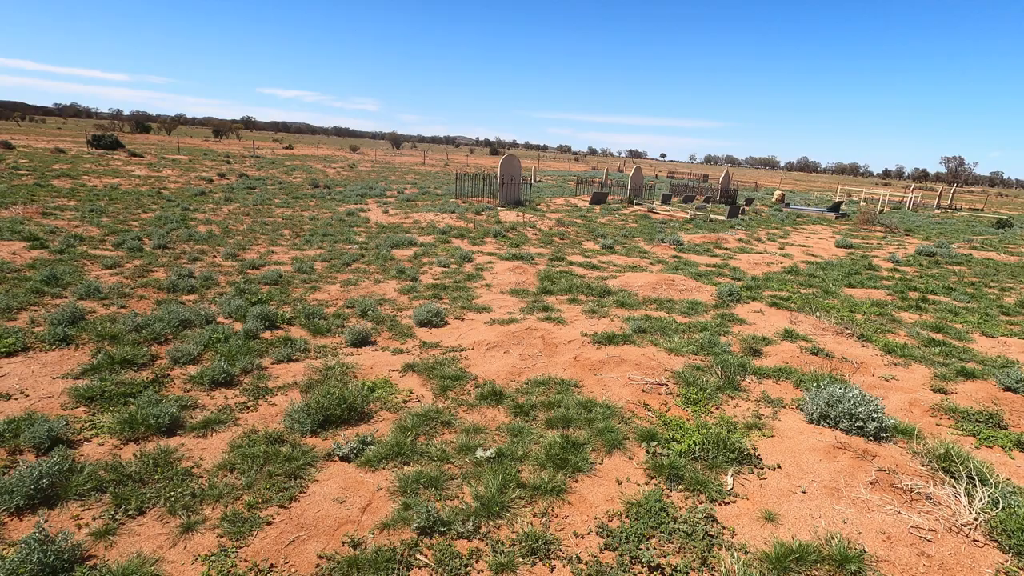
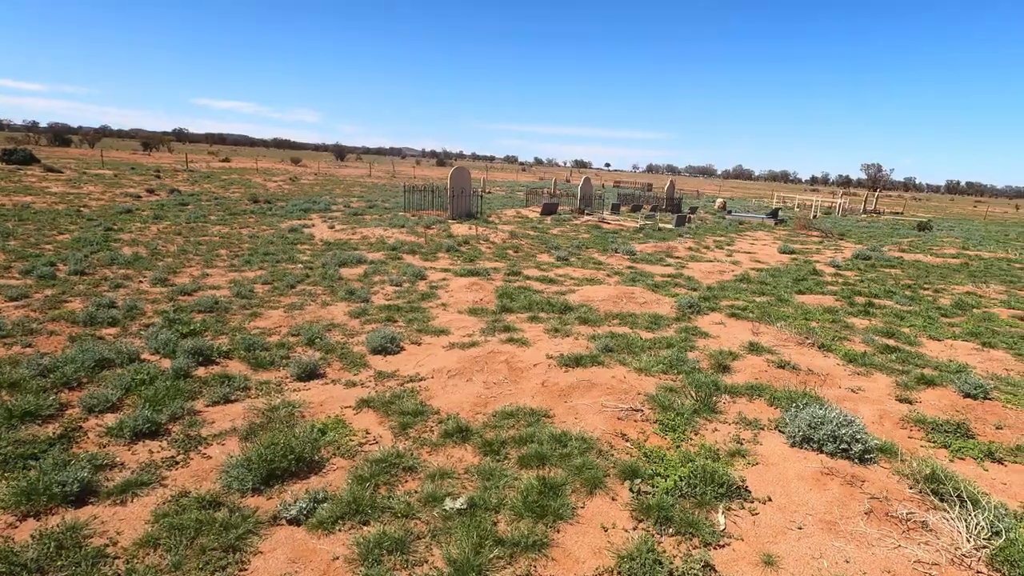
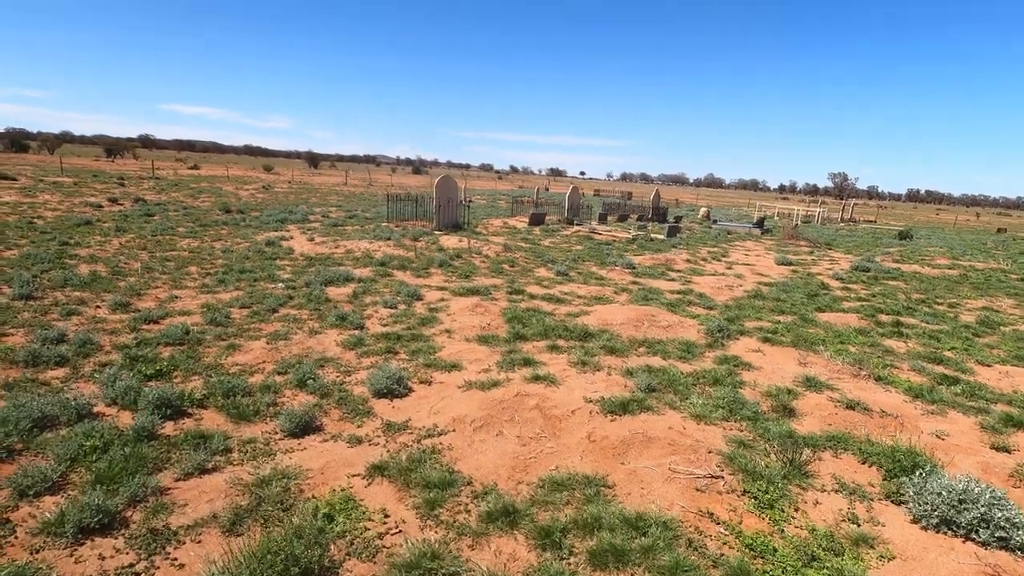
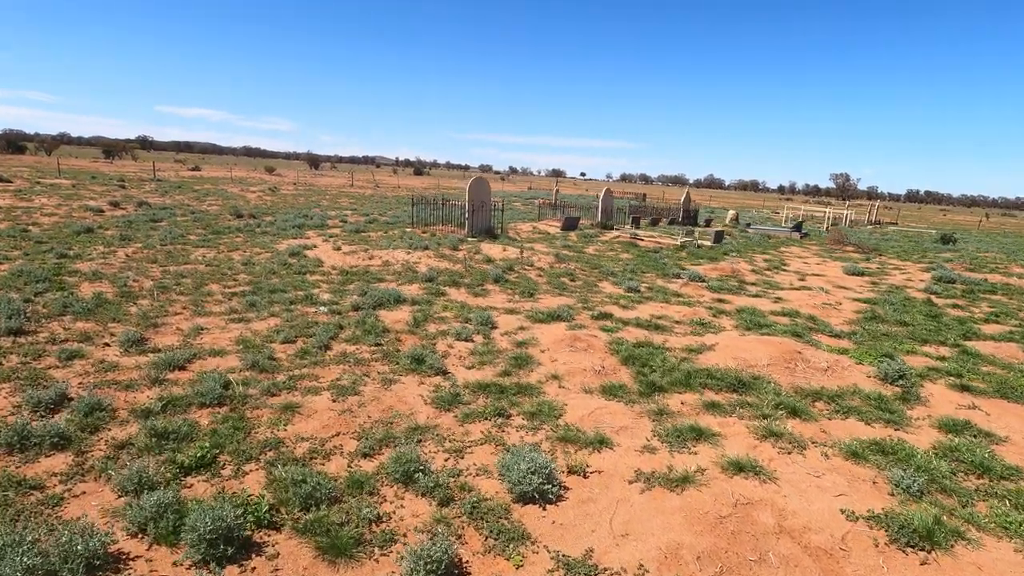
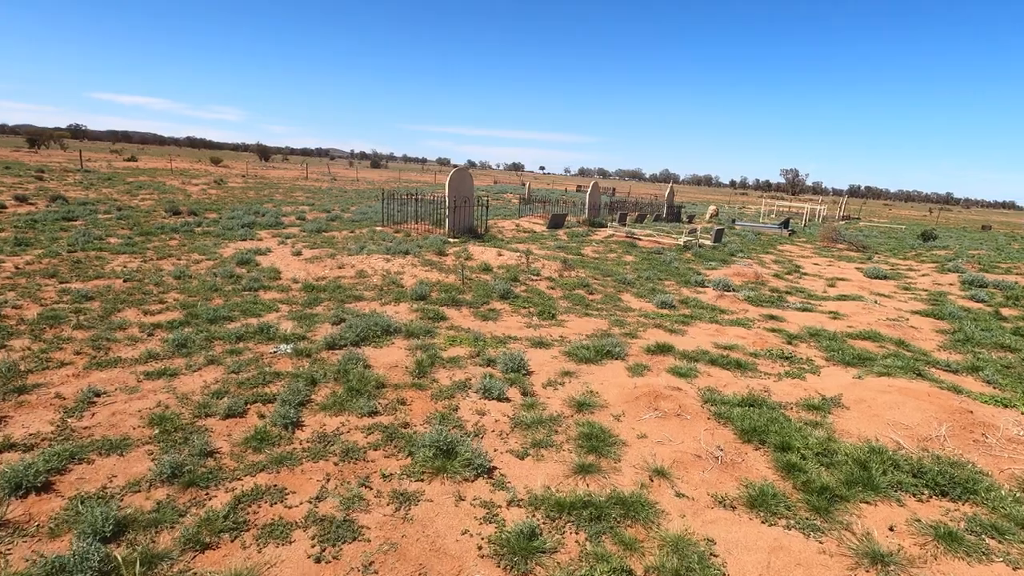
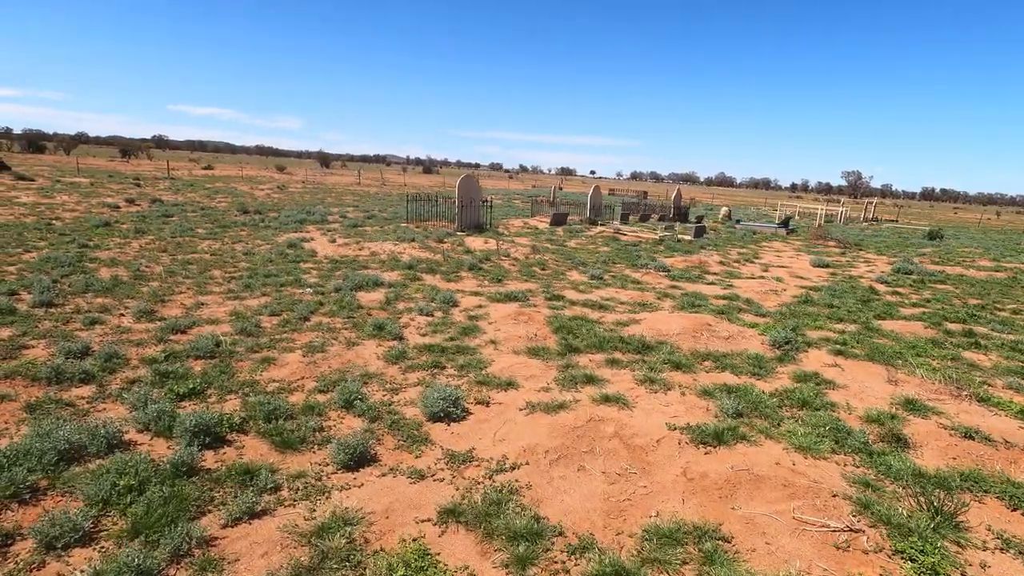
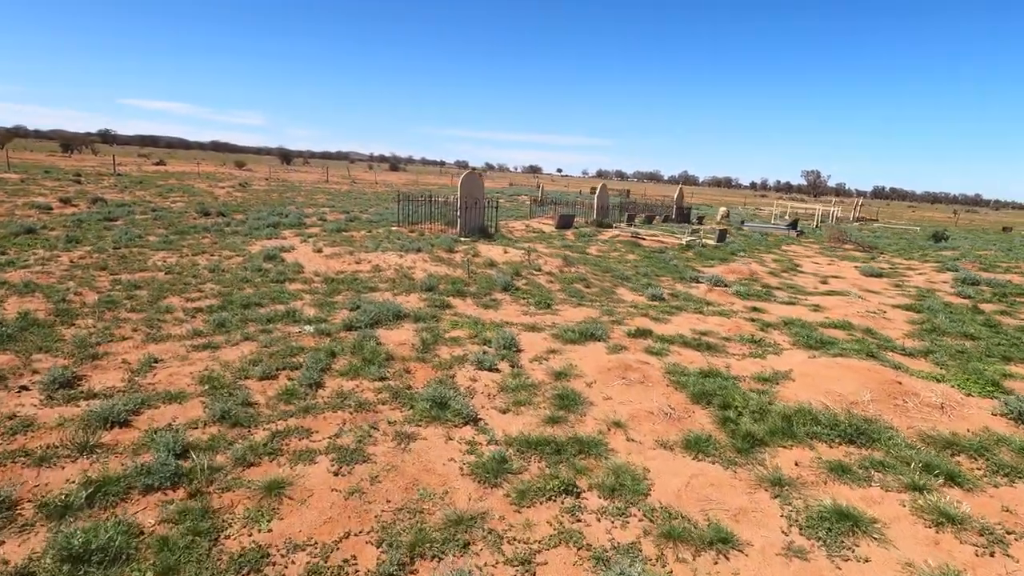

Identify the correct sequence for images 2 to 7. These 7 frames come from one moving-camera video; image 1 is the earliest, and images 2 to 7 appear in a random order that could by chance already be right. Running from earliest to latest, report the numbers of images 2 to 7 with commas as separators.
2, 3, 6, 4, 7, 5
